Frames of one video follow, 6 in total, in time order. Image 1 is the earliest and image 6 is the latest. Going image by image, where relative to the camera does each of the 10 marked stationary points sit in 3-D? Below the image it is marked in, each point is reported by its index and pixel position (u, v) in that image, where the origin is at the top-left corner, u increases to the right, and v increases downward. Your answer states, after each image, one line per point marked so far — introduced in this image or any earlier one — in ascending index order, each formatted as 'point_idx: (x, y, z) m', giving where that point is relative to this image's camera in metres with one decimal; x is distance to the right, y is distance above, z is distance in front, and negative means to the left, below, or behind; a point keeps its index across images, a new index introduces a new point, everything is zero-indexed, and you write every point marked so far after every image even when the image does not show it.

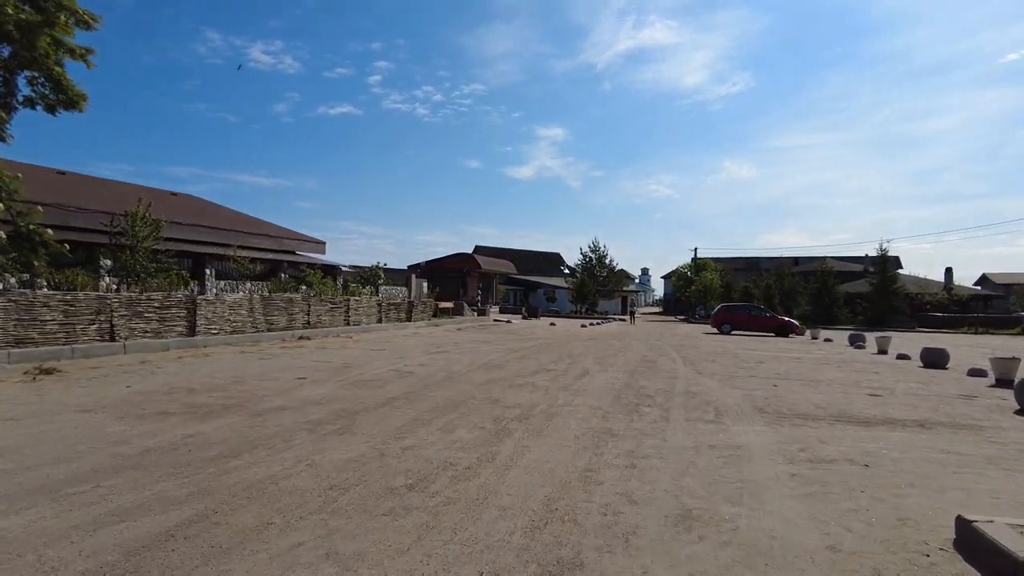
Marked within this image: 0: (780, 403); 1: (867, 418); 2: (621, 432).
0: (+4.8, -2.0, +11.9) m
1: (+5.6, -2.1, +10.6) m
2: (+1.4, -1.9, +8.5) m
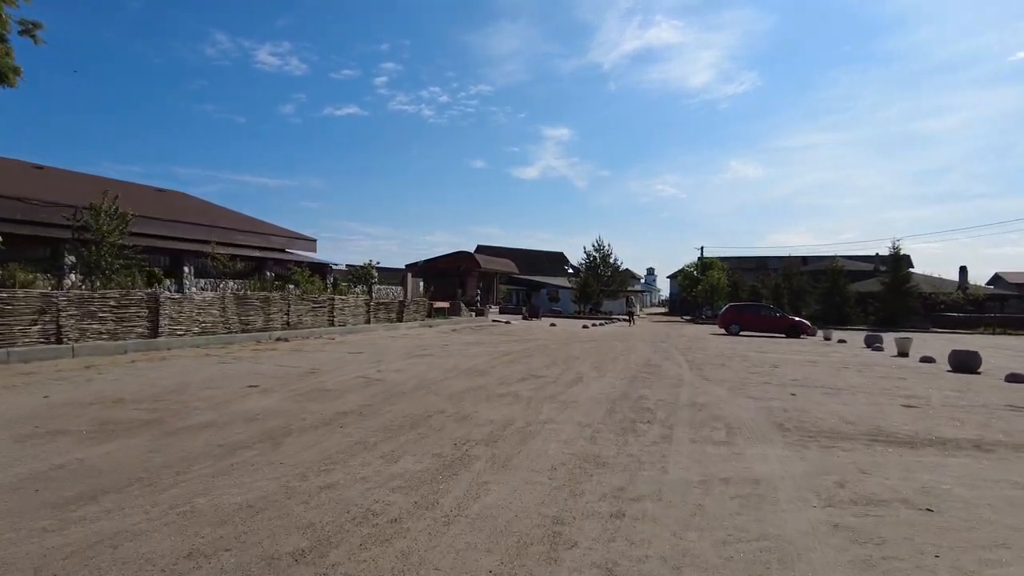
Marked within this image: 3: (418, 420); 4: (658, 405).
0: (+4.4, -1.9, +10.1) m
1: (+5.2, -2.0, +8.8) m
2: (+1.0, -1.8, +6.8) m
3: (-1.2, -1.7, +8.6) m
4: (+2.3, -1.8, +10.4) m
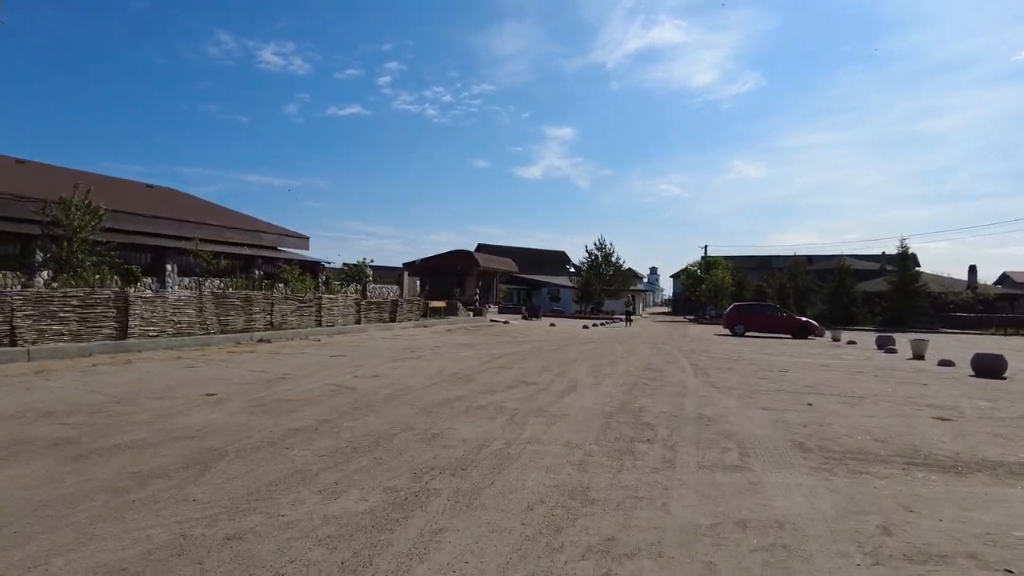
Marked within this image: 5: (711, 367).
0: (+4.2, -1.9, +8.9) m
1: (+5.0, -1.9, +7.6) m
2: (+0.7, -1.7, +5.6) m
3: (-1.5, -1.7, +7.4) m
4: (+2.0, -1.8, +9.1) m
5: (+5.2, -2.1, +17.6) m
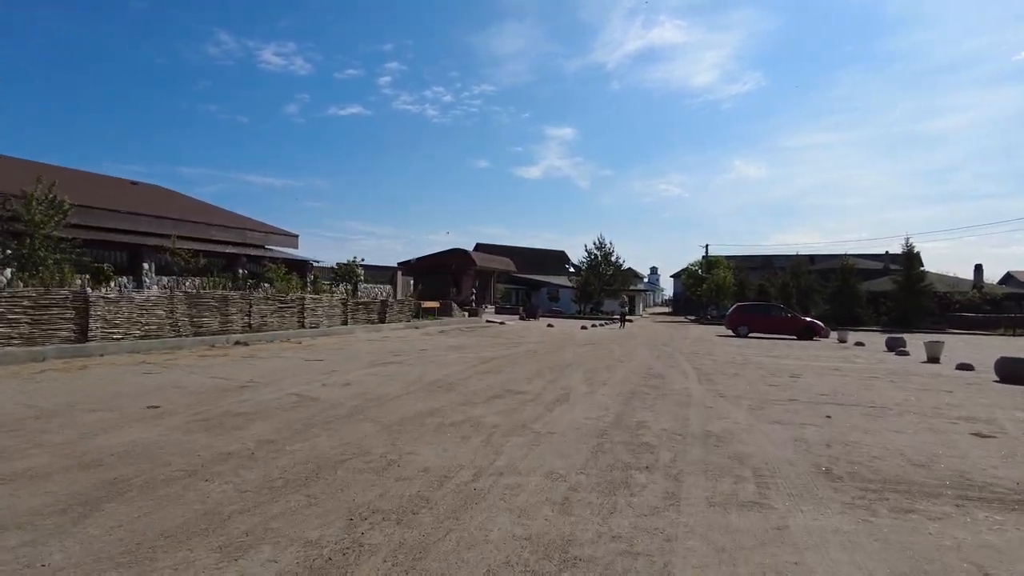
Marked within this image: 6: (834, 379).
0: (+3.9, -1.9, +7.6) m
1: (+4.7, -1.9, +6.3) m
2: (+0.5, -1.7, +4.3) m
3: (-1.7, -1.7, +6.1) m
4: (+1.7, -1.8, +7.9) m
5: (+5.0, -2.1, +16.3) m
6: (+7.8, -2.2, +16.3) m
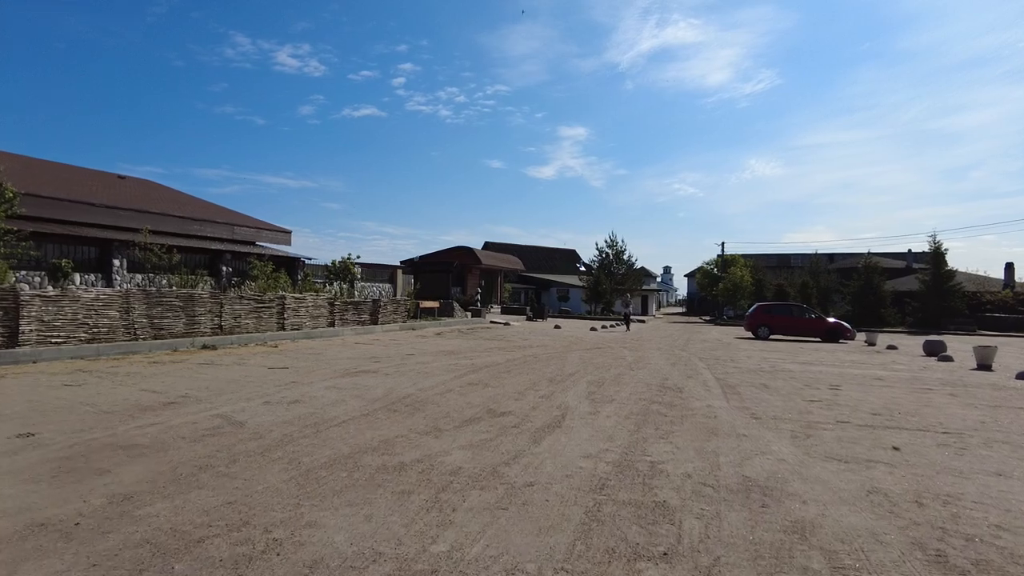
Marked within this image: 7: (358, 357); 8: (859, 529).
0: (+3.6, -1.8, +5.3) m
1: (+4.4, -1.9, +3.9) m
2: (+0.1, -1.7, +2.0) m
3: (-2.1, -1.6, +3.9) m
4: (+1.4, -1.7, +5.5) m
5: (+4.8, -2.0, +13.9) m
6: (+7.7, -2.2, +13.9) m
7: (-4.2, -1.9, +18.1) m
8: (+2.6, -1.8, +5.0) m
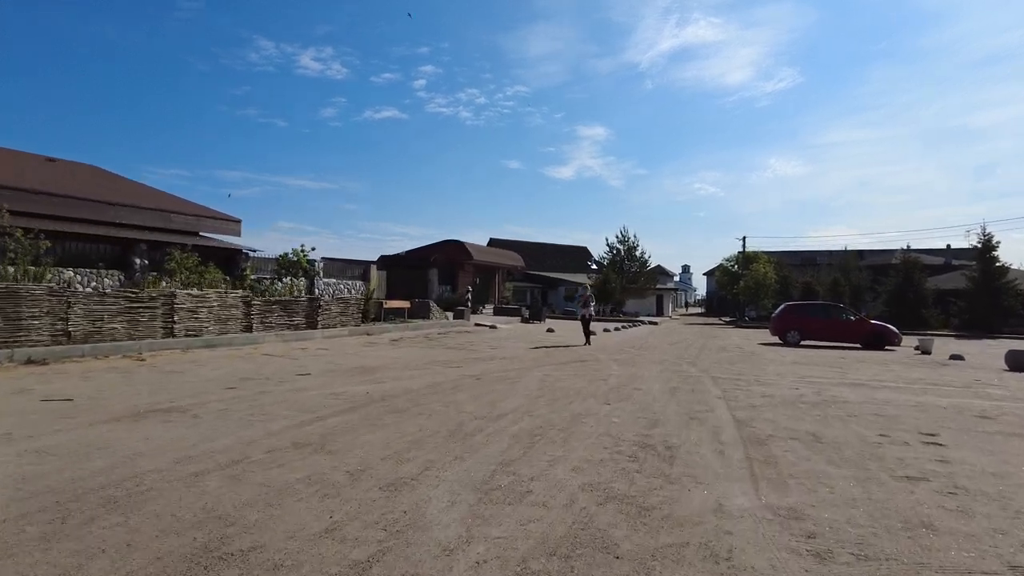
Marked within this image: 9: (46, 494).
0: (+1.9, -1.7, -0.2) m
1: (+2.6, -1.7, -1.6) m
2: (-1.7, -1.5, -3.4) m
3: (-3.8, -1.5, -1.4) m
4: (-0.3, -1.6, +0.1) m
5: (+3.4, -1.8, +8.4) m
6: (+6.2, -2.0, +8.3) m
7: (-5.5, -1.7, +12.8) m
8: (+0.9, -1.6, -0.5) m
9: (-3.5, -1.6, +5.2) m
